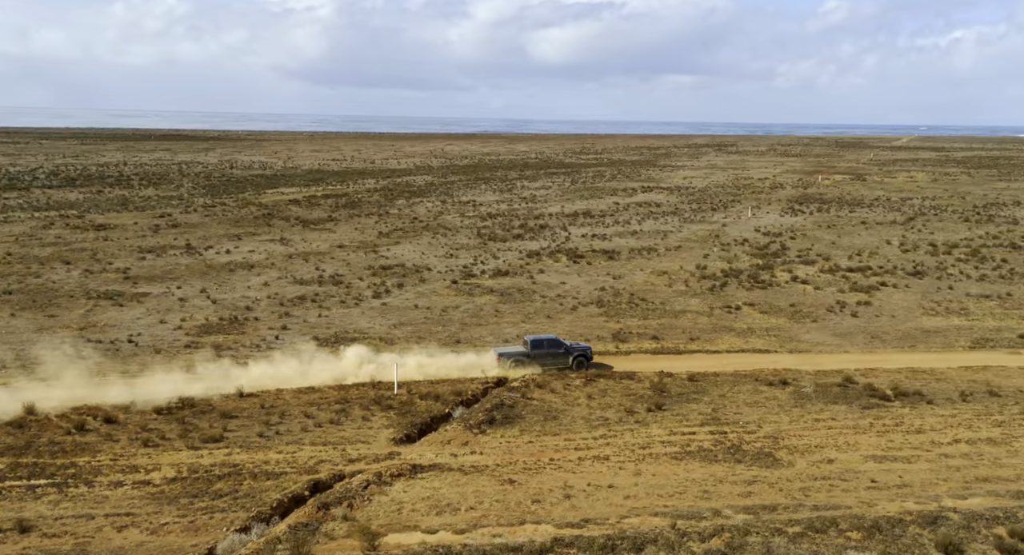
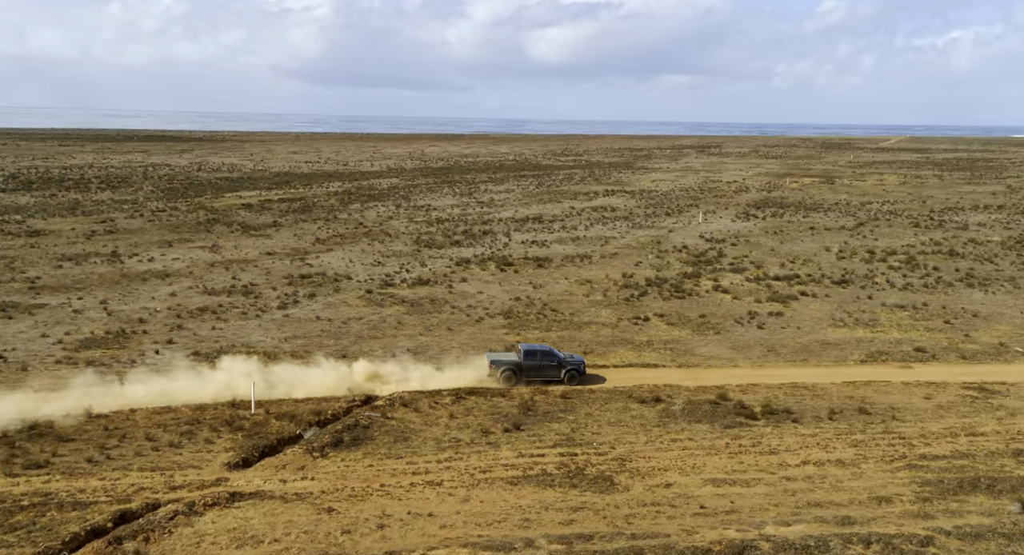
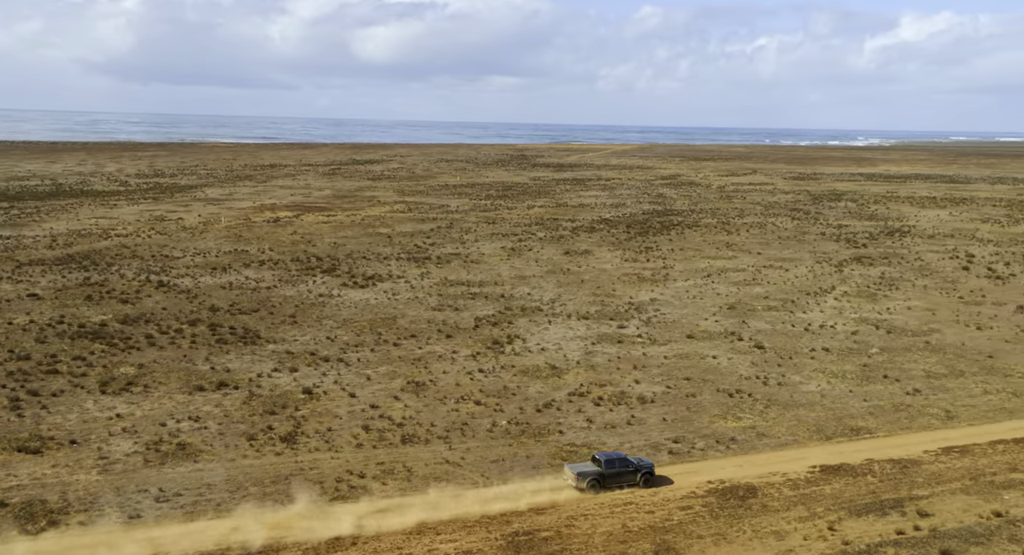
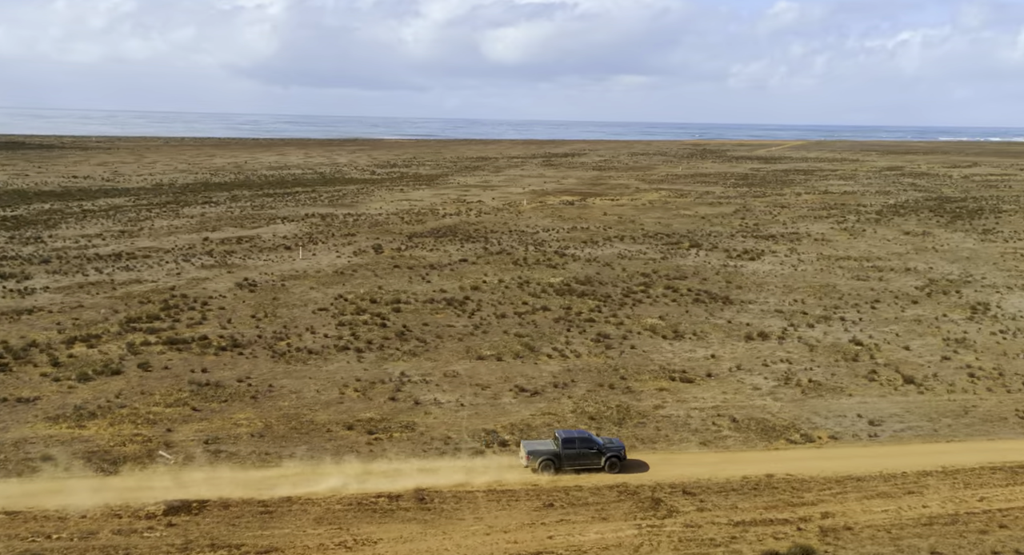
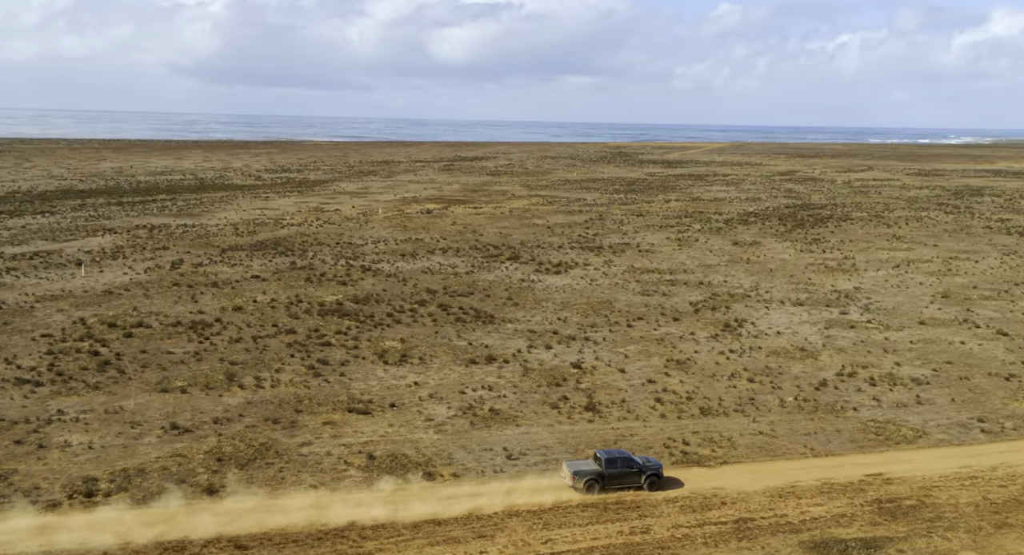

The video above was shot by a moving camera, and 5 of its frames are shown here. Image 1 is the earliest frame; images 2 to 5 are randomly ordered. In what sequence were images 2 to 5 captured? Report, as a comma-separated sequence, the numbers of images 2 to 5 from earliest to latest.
2, 4, 5, 3
